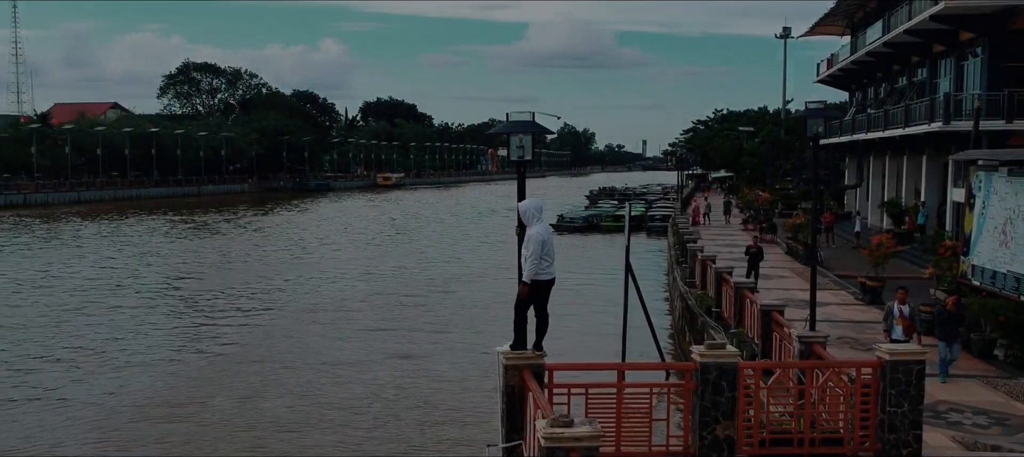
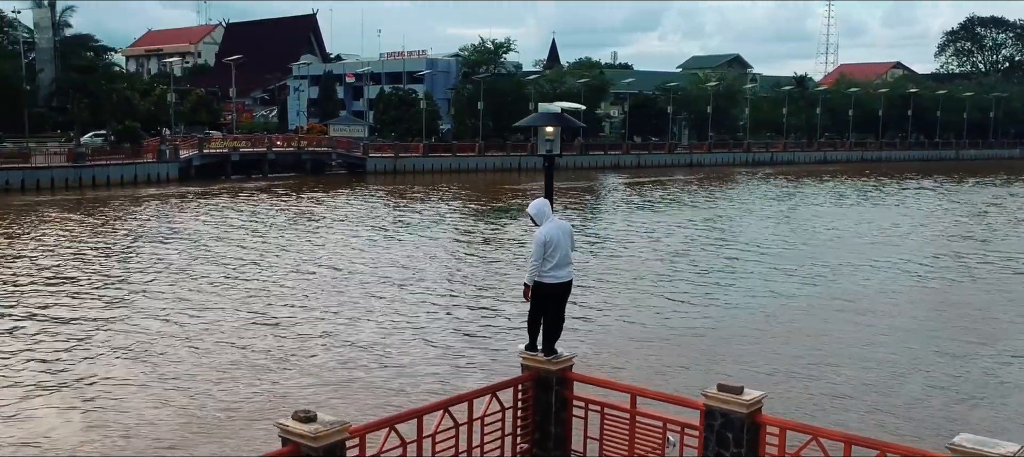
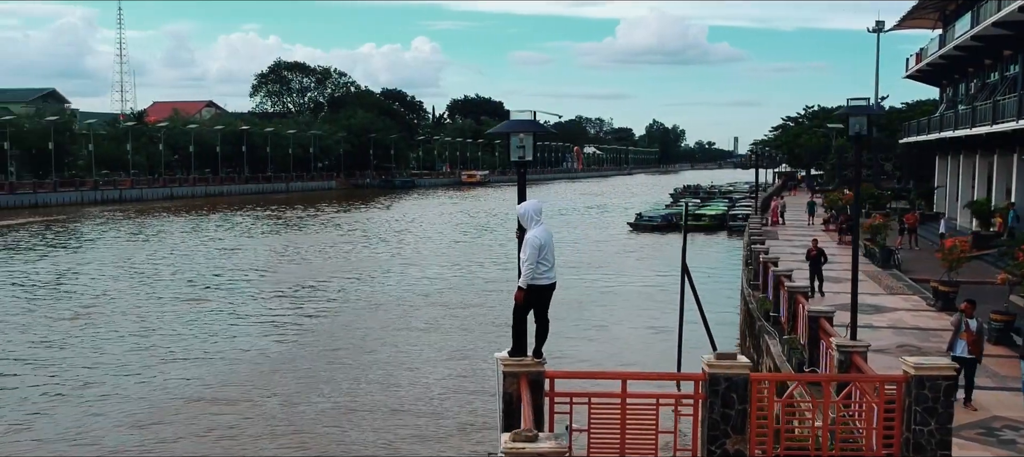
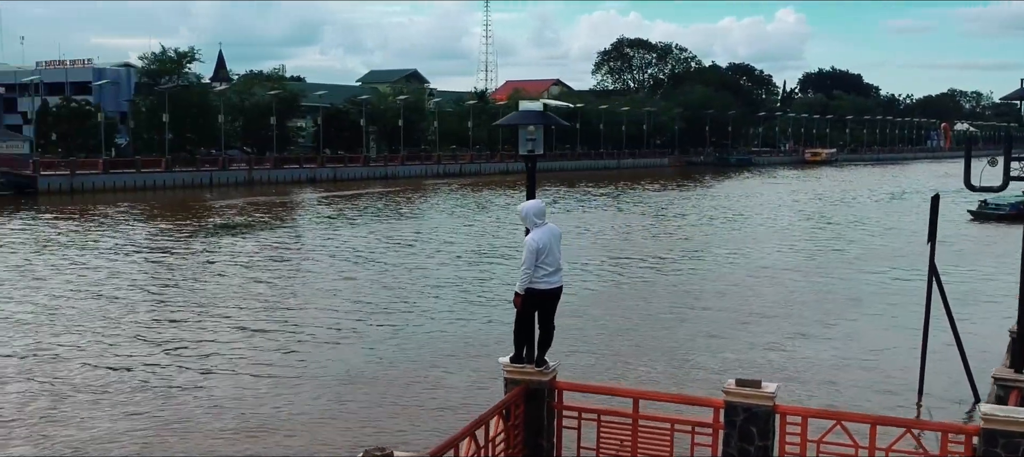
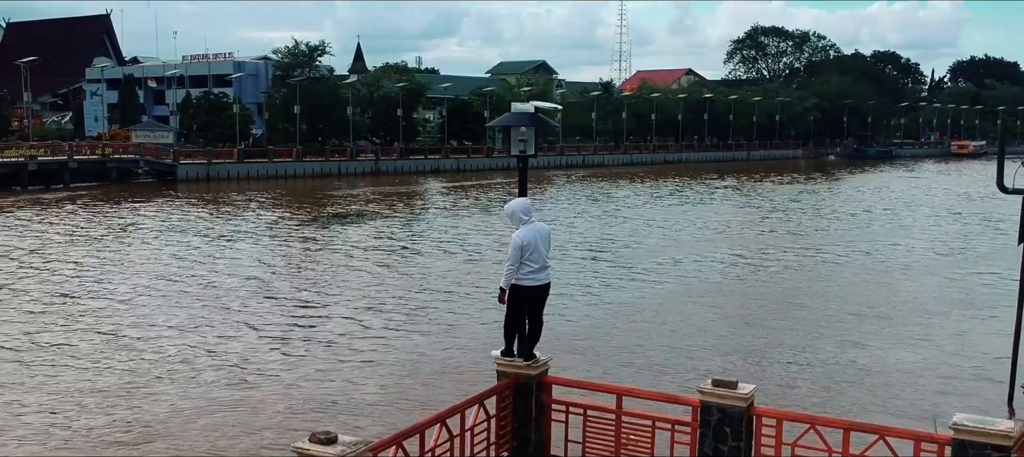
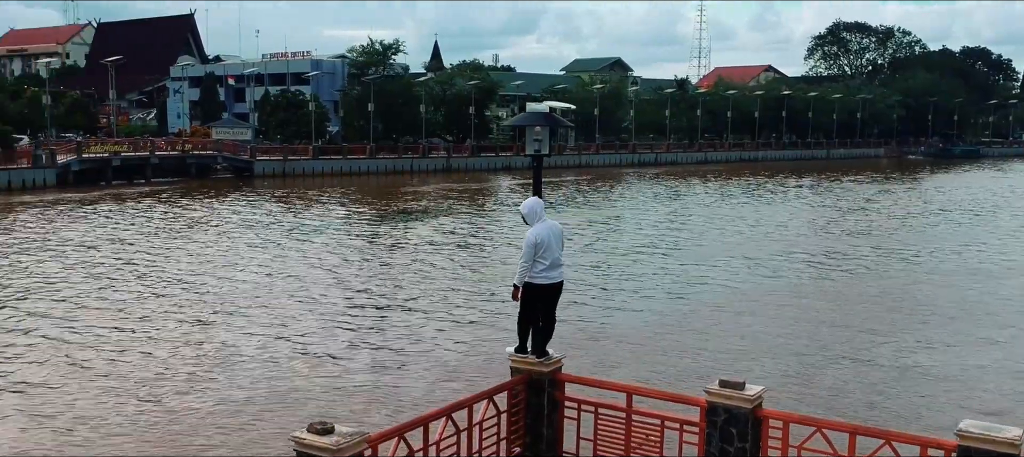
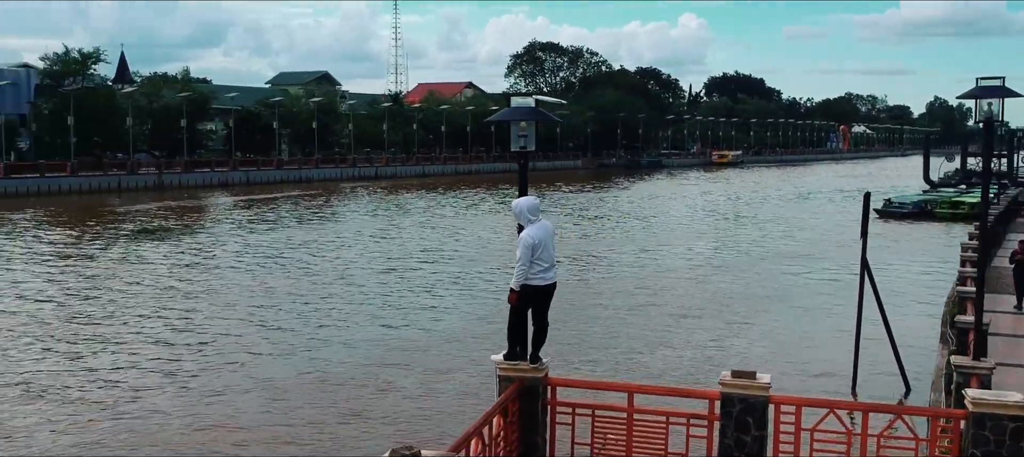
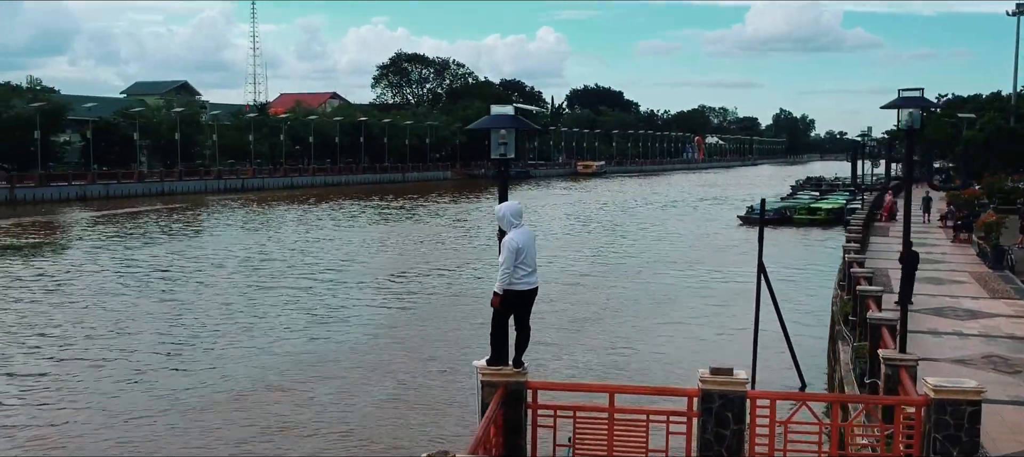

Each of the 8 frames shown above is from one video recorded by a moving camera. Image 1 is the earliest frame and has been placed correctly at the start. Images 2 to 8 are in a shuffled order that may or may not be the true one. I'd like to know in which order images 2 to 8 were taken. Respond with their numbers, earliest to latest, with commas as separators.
3, 8, 7, 4, 5, 6, 2
